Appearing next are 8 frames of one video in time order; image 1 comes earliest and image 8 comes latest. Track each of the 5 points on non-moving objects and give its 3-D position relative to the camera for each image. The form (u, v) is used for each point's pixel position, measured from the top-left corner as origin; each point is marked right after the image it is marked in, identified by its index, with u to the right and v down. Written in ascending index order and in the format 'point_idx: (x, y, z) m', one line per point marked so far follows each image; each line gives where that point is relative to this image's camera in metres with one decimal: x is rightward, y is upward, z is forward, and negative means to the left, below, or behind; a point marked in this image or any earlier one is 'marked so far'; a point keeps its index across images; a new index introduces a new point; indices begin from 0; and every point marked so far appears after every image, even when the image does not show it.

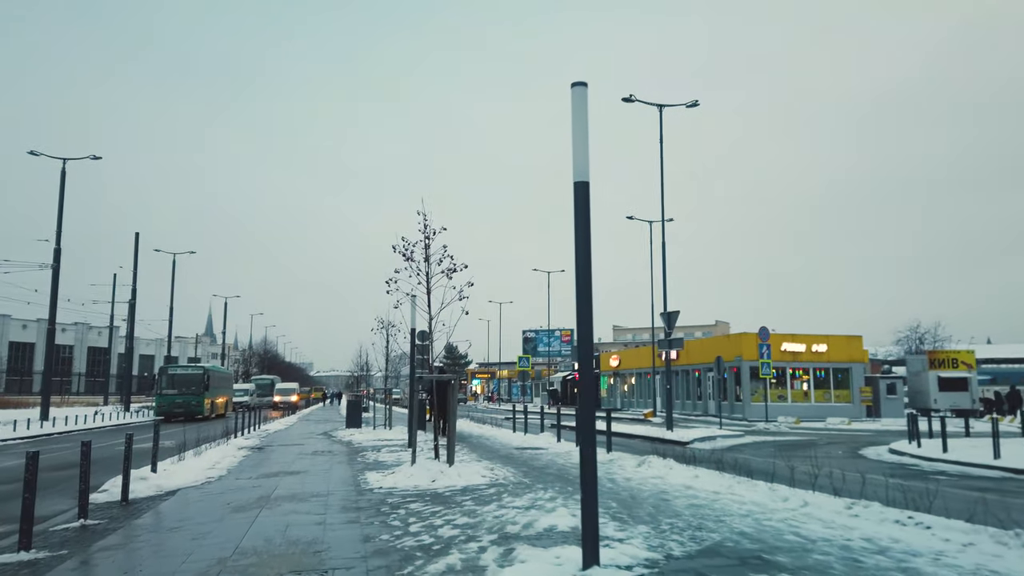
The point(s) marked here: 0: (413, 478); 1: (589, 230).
0: (-1.7, -3.2, +12.3) m
1: (+0.6, +0.5, +6.3) m
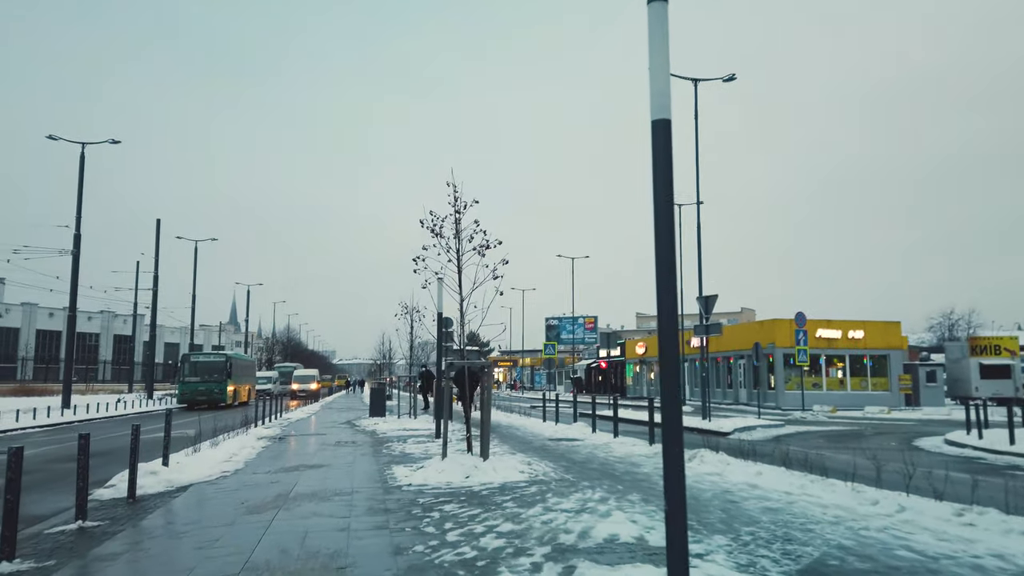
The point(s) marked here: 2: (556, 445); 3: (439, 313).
0: (-1.0, -2.8, +11.1) m
1: (+1.1, +0.8, +5.1) m
2: (+0.9, -3.6, +16.8) m
3: (-1.9, -0.6, +18.8) m
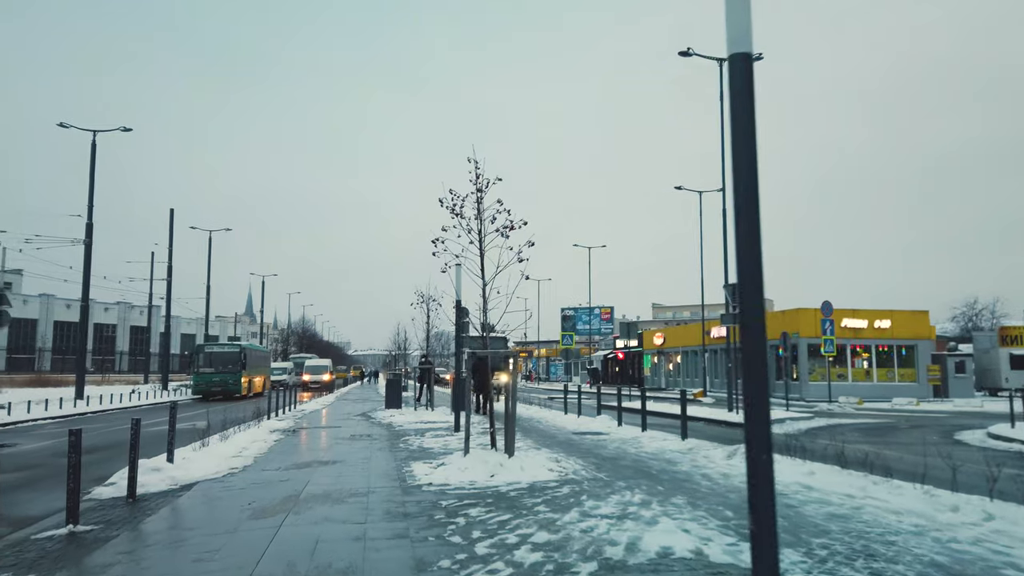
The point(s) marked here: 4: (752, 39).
0: (-0.6, -2.6, +10.3) m
1: (+1.4, +0.9, +4.1) m
2: (+1.4, -3.3, +15.9) m
3: (-1.4, -0.3, +18.0) m
4: (+1.4, +1.5, +4.3) m
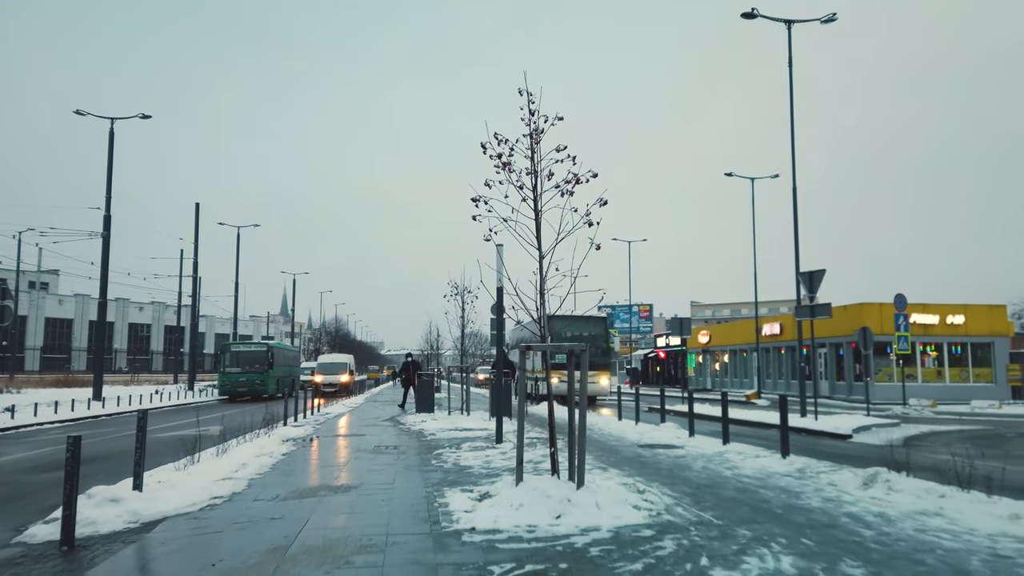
0: (+0.1, -2.3, +7.5) m
1: (+1.8, +1.2, +1.2) m
2: (+2.4, -2.9, +13.0) m
3: (-0.3, 0.0, +15.2) m
4: (+1.8, +1.8, +1.4) m
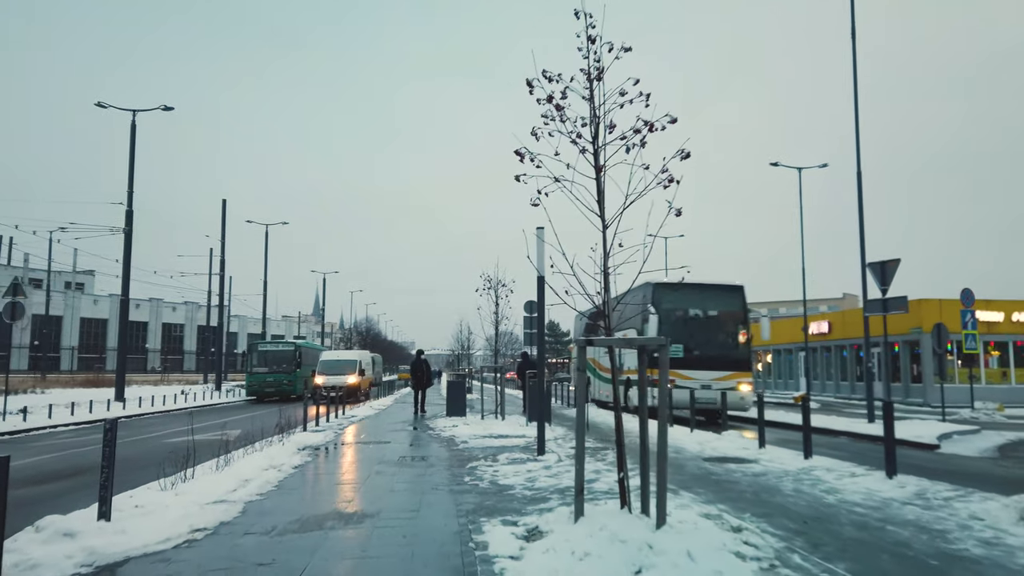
0: (+0.6, -2.1, +5.6) m
1: (+2.0, +1.5, -0.8) m
2: (+3.1, -2.7, +11.0) m
3: (+0.5, +0.2, +13.3) m
4: (+2.1, +2.0, -0.6) m
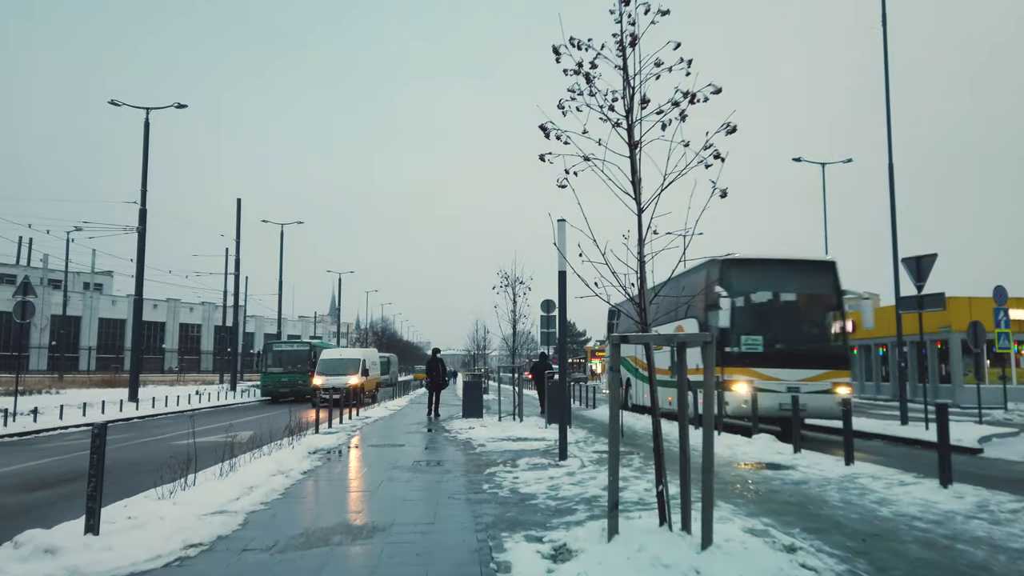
0: (+0.8, -2.0, +4.9) m
1: (+2.1, +1.5, -1.5) m
2: (+3.4, -2.7, +10.2) m
3: (+0.8, +0.3, +12.6) m
4: (+2.1, +2.1, -1.4) m
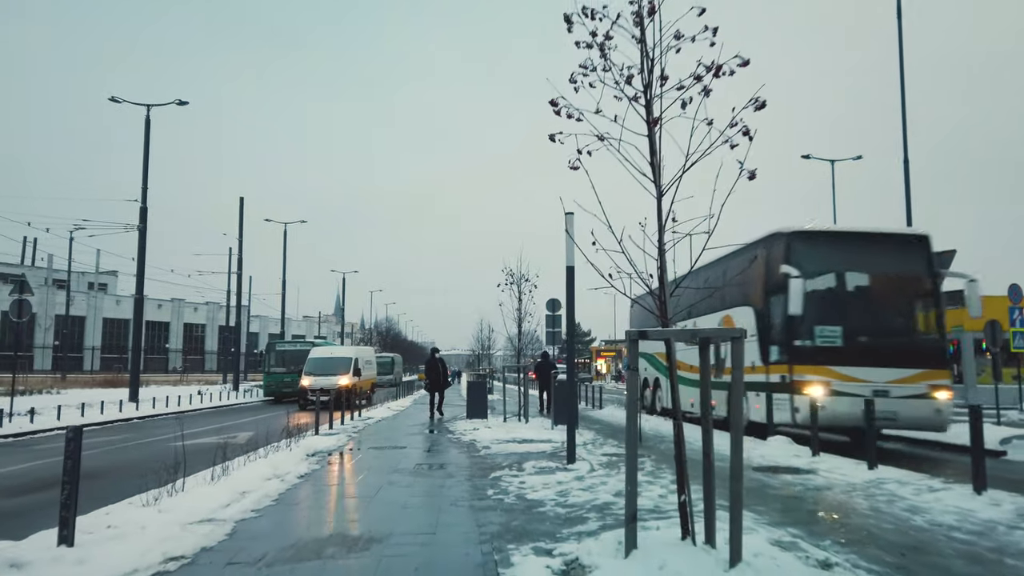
0: (+0.8, -1.9, +4.3) m
1: (+2.1, +1.6, -2.0) m
2: (+3.5, -2.6, +9.7) m
3: (+0.9, +0.4, +12.0) m
4: (+2.1, +2.1, -1.9) m
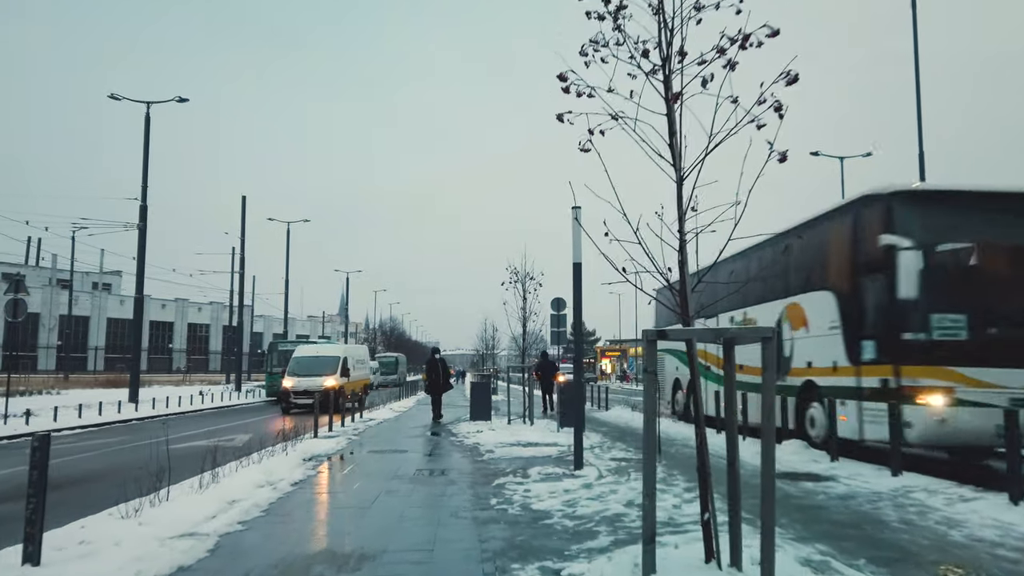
0: (+0.8, -1.9, +3.8) m
1: (+2.1, +1.6, -2.6) m
2: (+3.6, -2.5, +9.1) m
3: (+1.0, +0.4, +11.5) m
4: (+2.1, +2.2, -2.4) m
